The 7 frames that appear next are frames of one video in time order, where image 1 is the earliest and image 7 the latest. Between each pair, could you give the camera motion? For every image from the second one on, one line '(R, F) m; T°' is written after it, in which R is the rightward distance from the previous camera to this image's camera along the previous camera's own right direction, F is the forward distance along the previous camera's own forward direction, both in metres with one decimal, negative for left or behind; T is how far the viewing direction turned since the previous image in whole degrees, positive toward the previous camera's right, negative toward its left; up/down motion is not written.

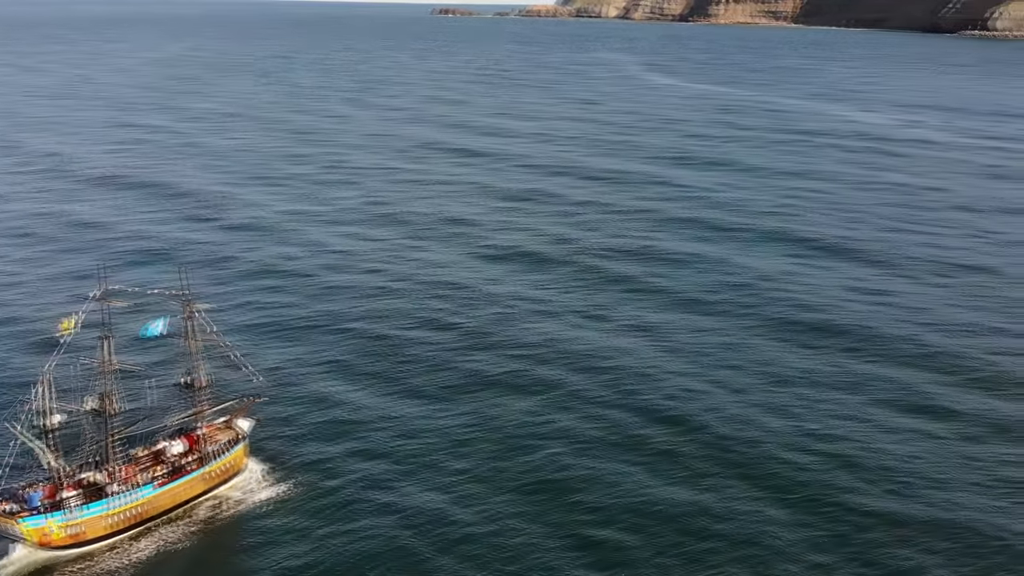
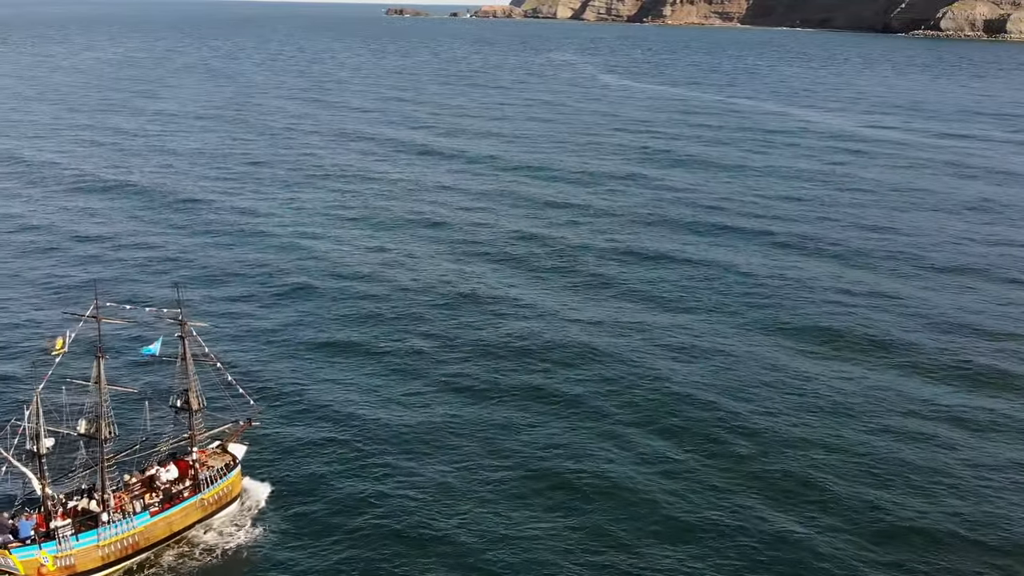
(+4.5, -1.9) m; -4°
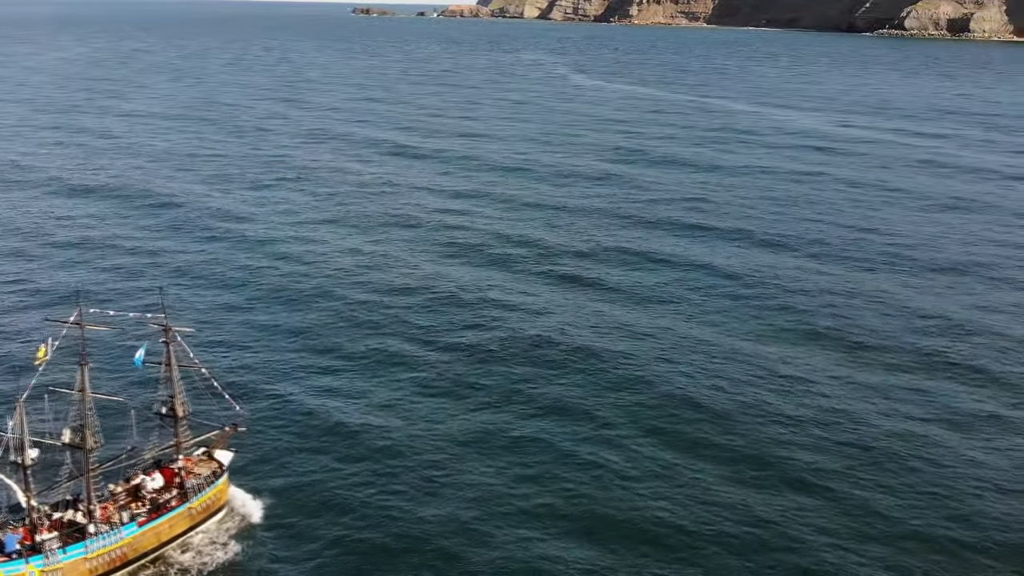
(-0.8, +0.5) m; +2°
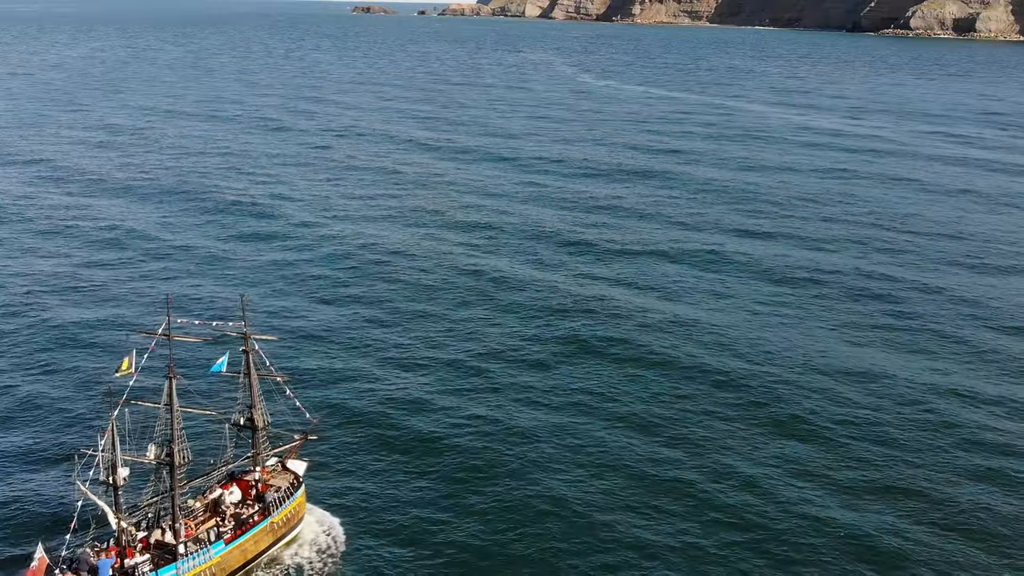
(-2.9, +1.2) m; 0°
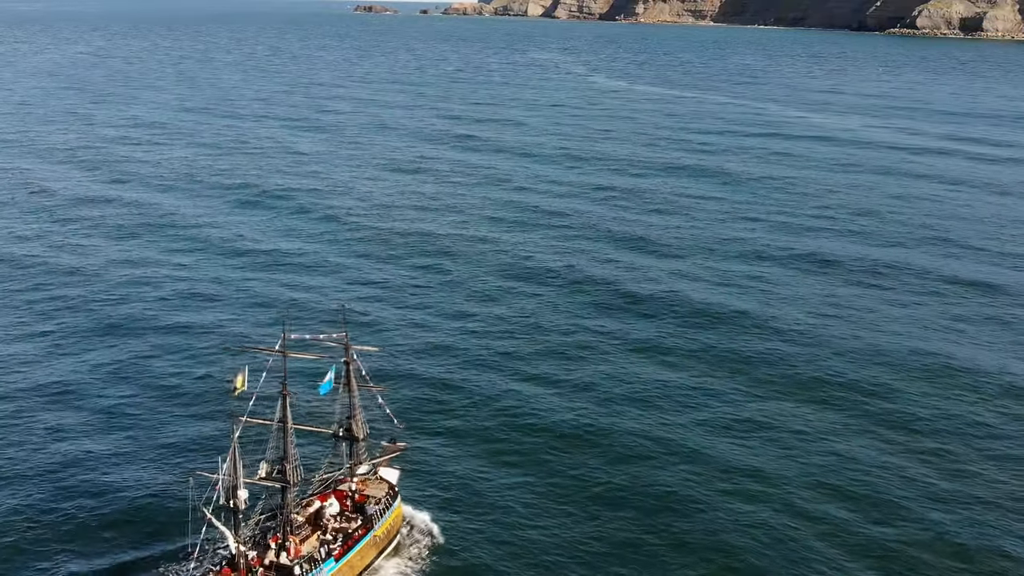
(-3.4, +0.5) m; 0°
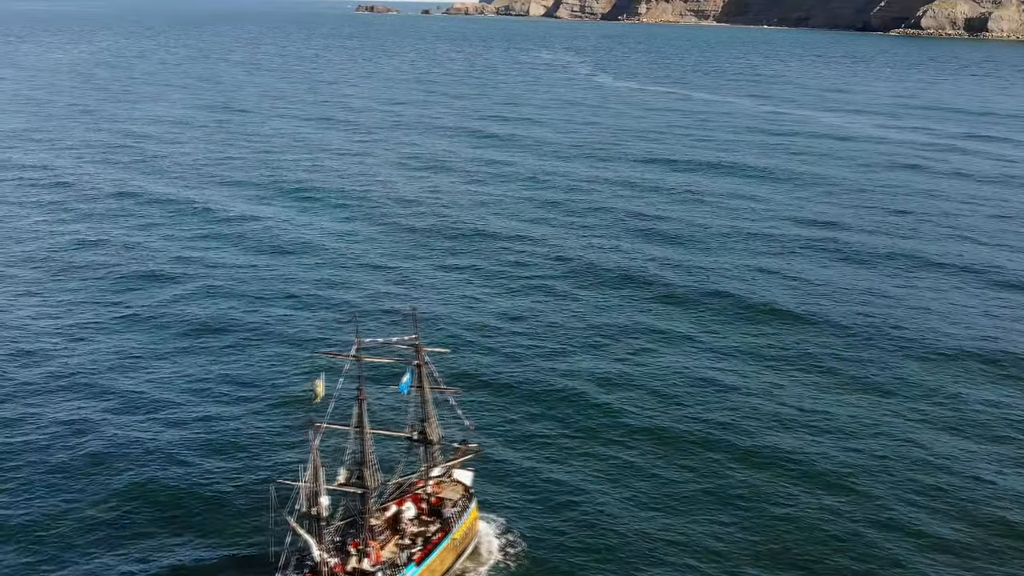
(-2.7, +0.2) m; 0°
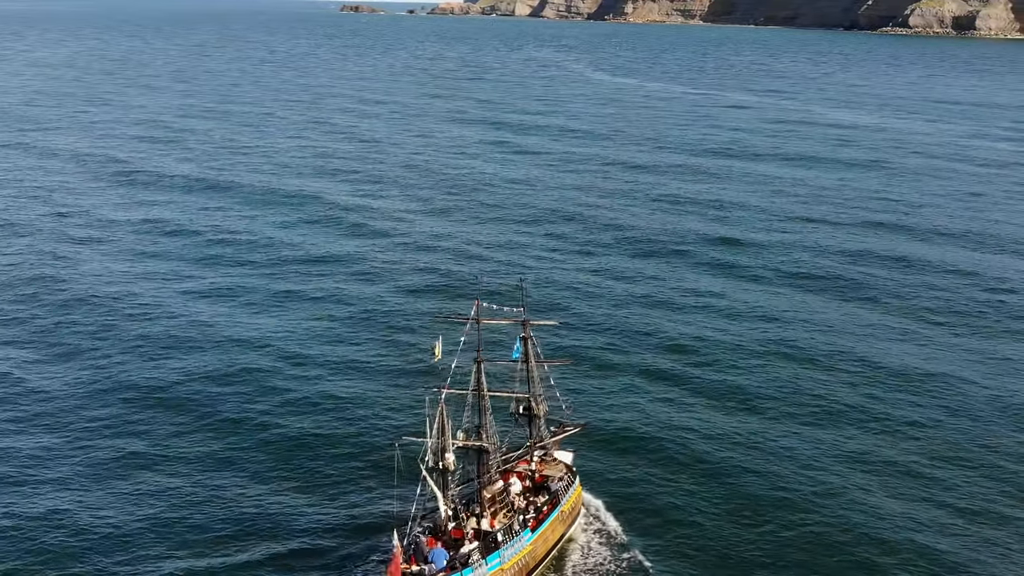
(-4.8, +0.3) m; +1°
